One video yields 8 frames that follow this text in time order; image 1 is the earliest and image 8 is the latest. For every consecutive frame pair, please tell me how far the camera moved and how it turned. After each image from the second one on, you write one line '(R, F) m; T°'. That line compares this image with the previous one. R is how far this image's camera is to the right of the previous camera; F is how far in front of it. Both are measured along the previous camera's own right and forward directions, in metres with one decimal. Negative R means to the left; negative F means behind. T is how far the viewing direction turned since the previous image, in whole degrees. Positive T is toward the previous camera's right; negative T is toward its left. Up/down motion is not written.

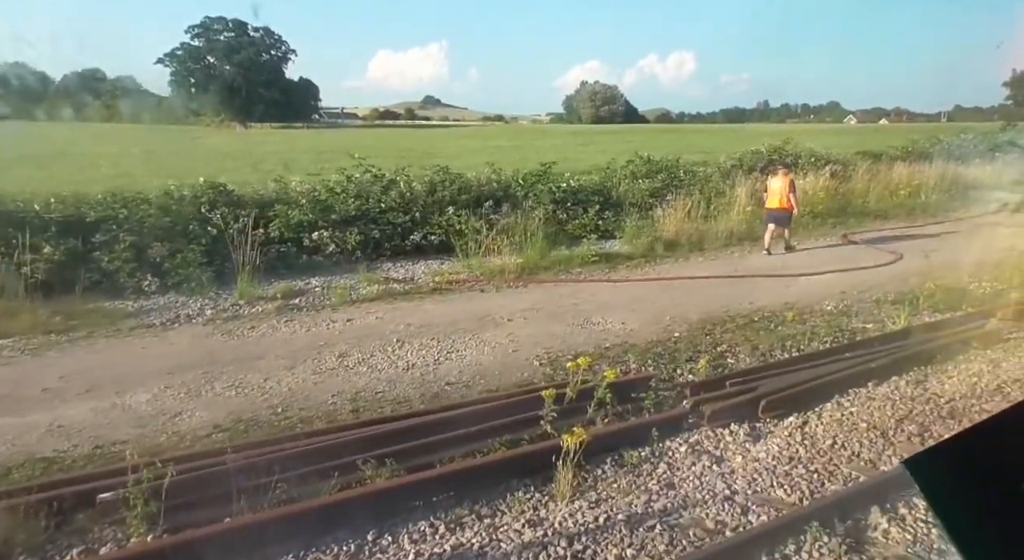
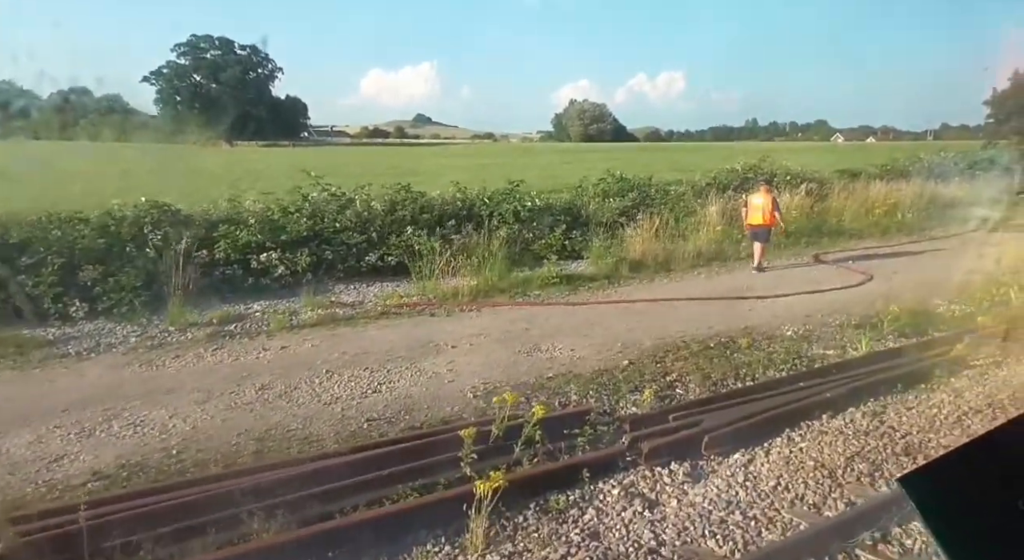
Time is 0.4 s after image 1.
(+0.4, +0.3) m; +1°
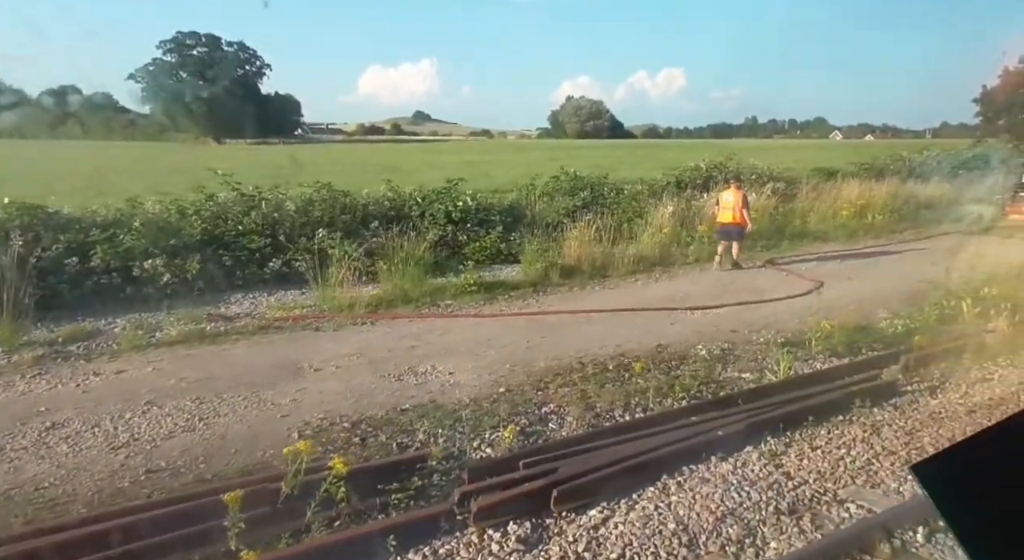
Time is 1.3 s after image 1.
(+1.1, +0.8) m; +1°
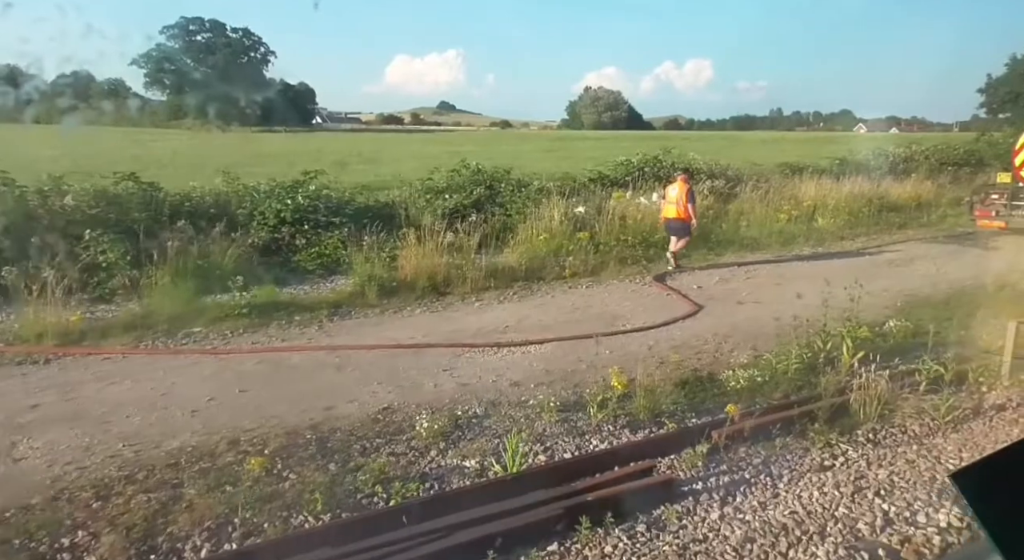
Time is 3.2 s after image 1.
(+2.5, +1.9) m; 0°
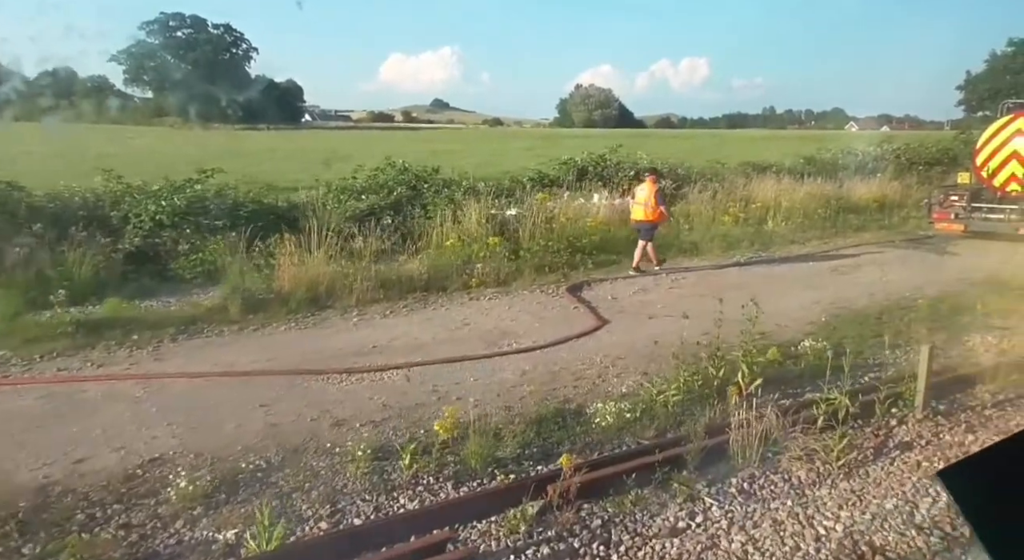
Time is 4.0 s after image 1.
(+1.2, +0.9) m; +1°
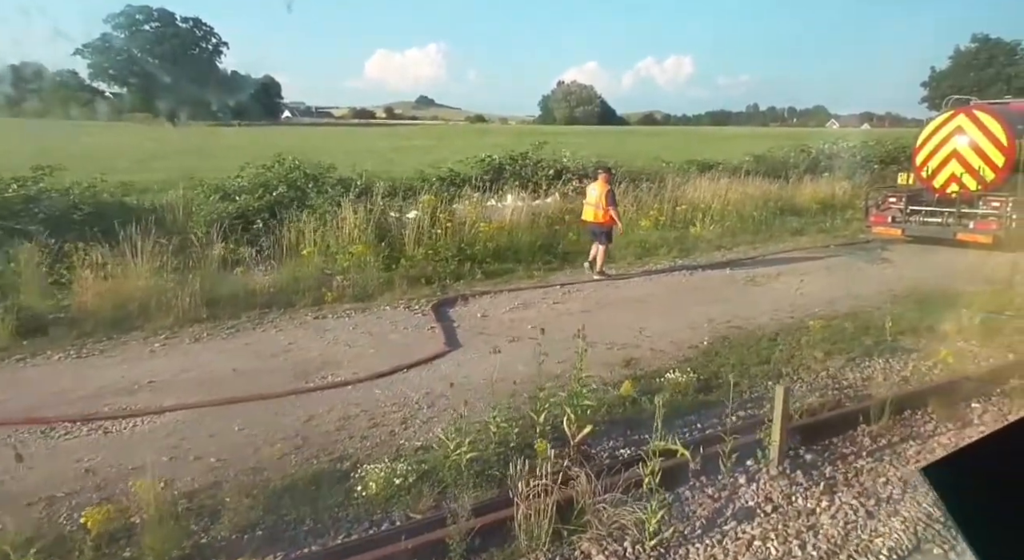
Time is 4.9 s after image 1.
(+1.5, +1.1) m; +2°
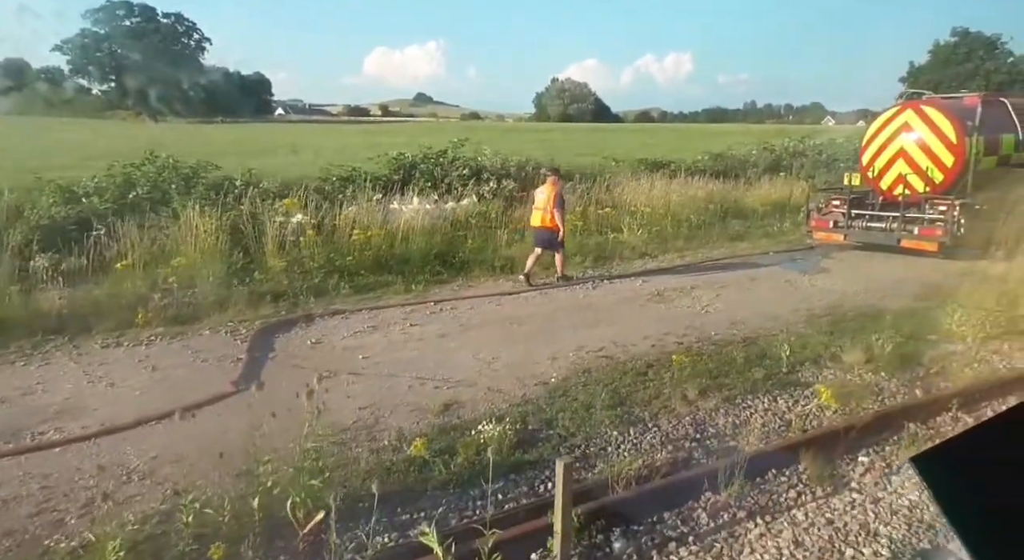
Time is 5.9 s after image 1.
(+1.6, +1.2) m; +1°
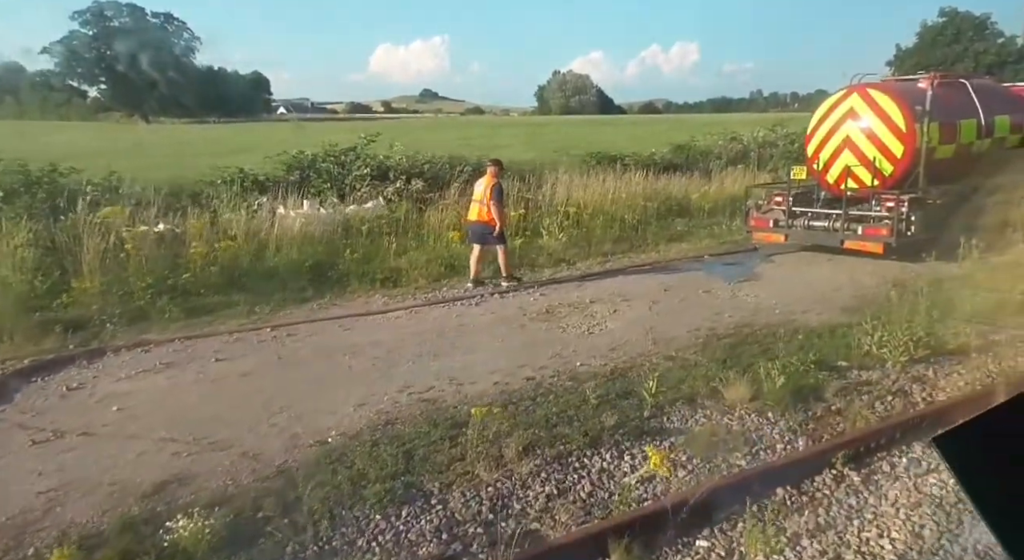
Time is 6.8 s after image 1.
(+1.7, +1.3) m; 0°
